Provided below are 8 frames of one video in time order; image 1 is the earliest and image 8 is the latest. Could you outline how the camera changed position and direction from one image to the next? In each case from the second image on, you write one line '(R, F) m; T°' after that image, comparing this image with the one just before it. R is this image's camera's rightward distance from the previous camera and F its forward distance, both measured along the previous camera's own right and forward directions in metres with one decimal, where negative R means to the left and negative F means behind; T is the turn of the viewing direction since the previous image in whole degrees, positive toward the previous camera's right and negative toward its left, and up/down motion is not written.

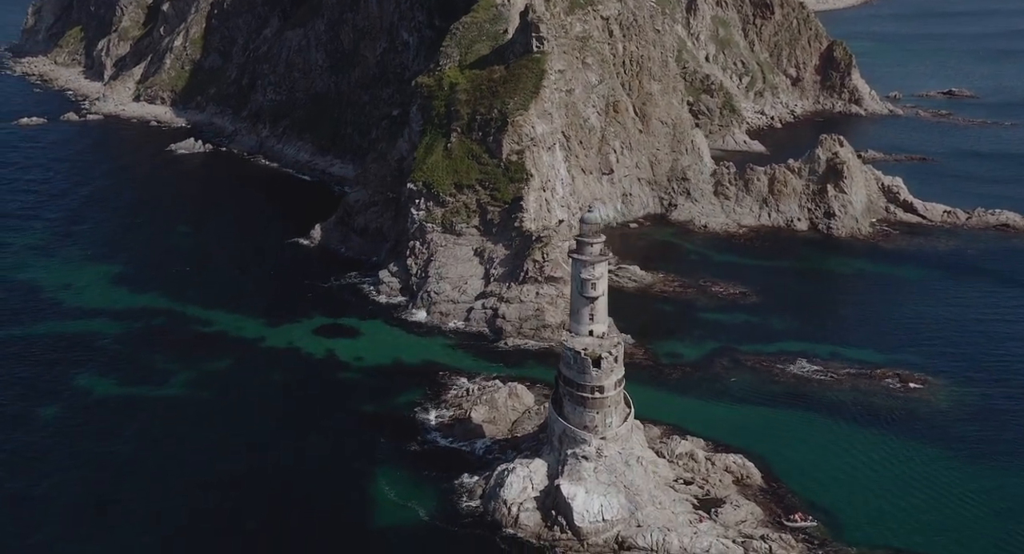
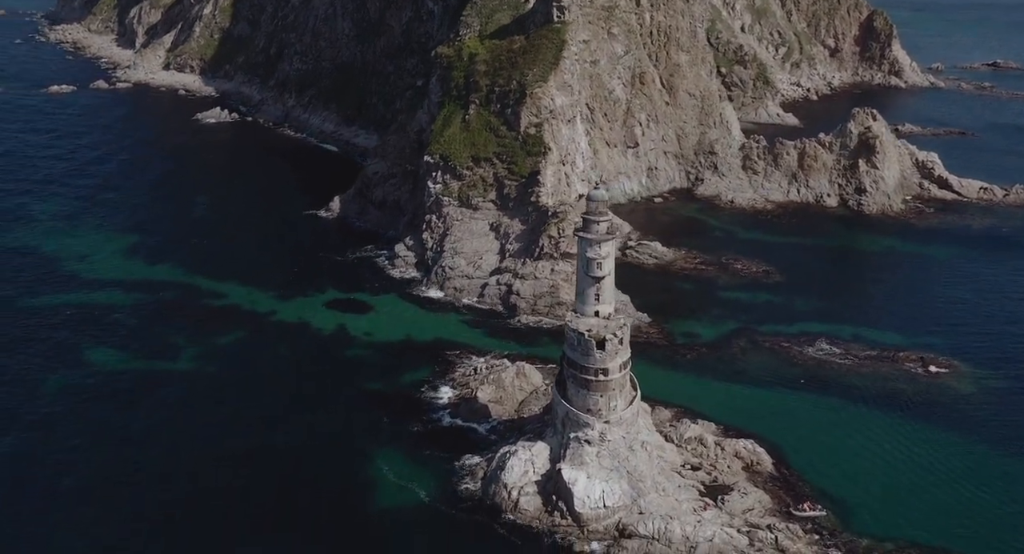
(+1.2, +1.2) m; -2°
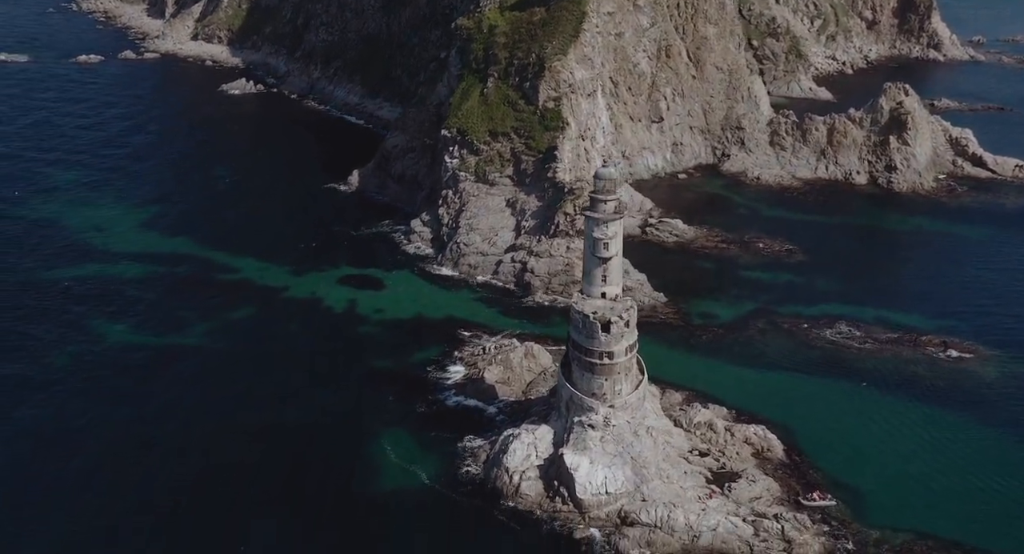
(+1.1, +1.0) m; -2°
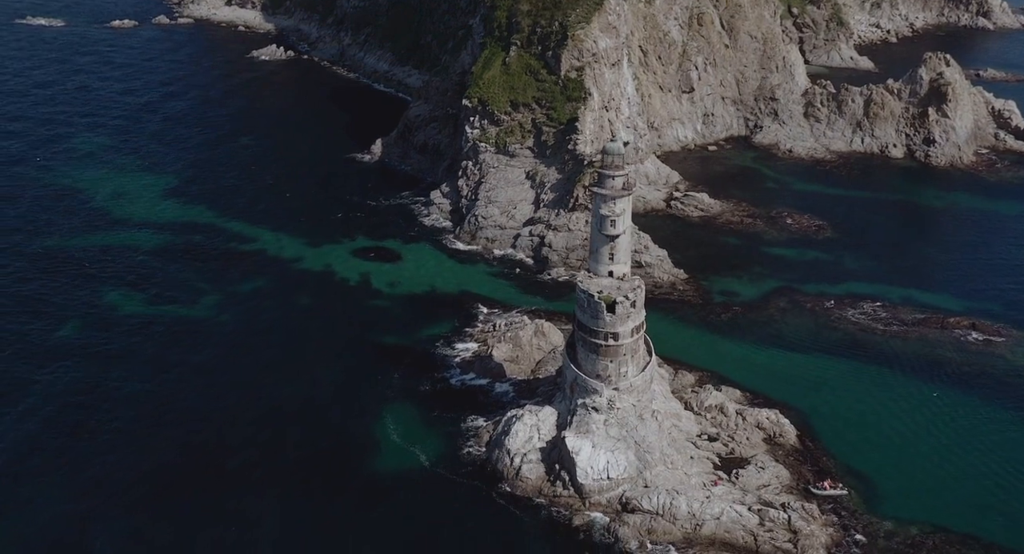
(+1.3, +1.1) m; -2°
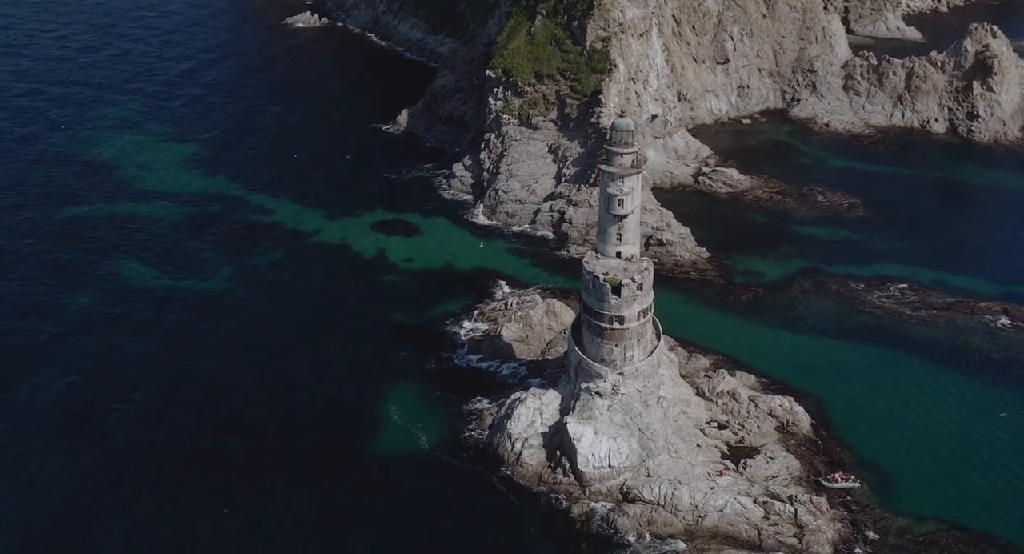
(+1.4, +1.1) m; -2°
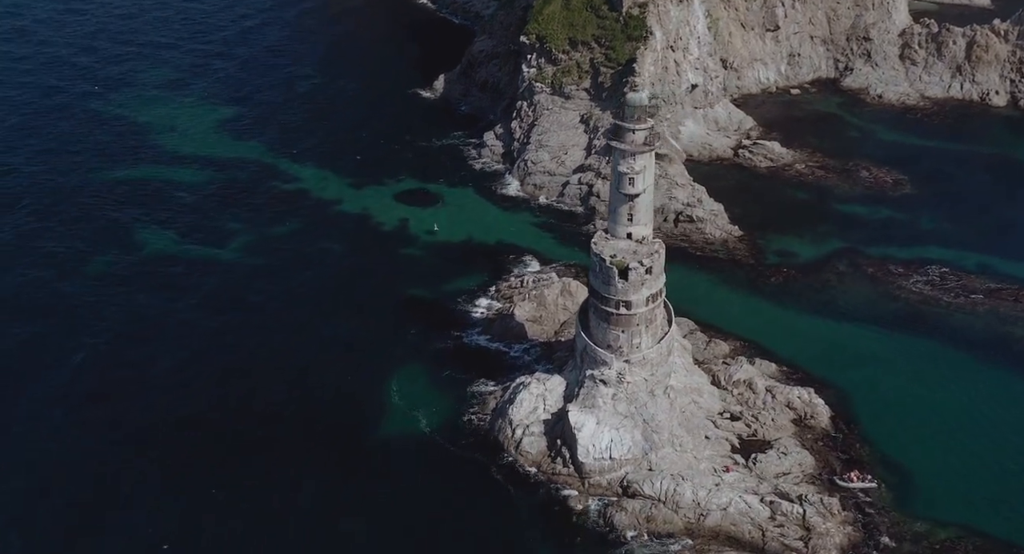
(+1.9, +1.5) m; -3°
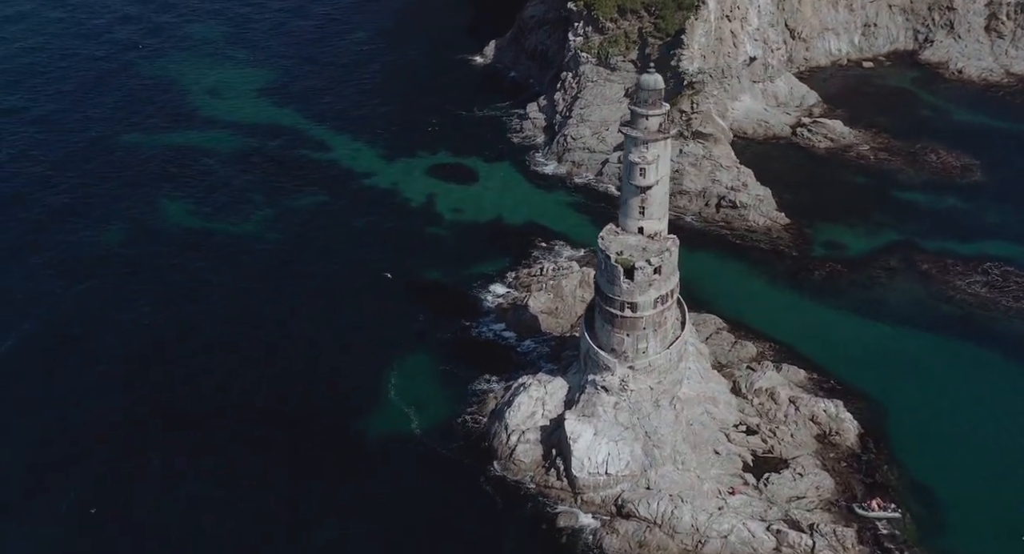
(+2.7, +2.5) m; -4°
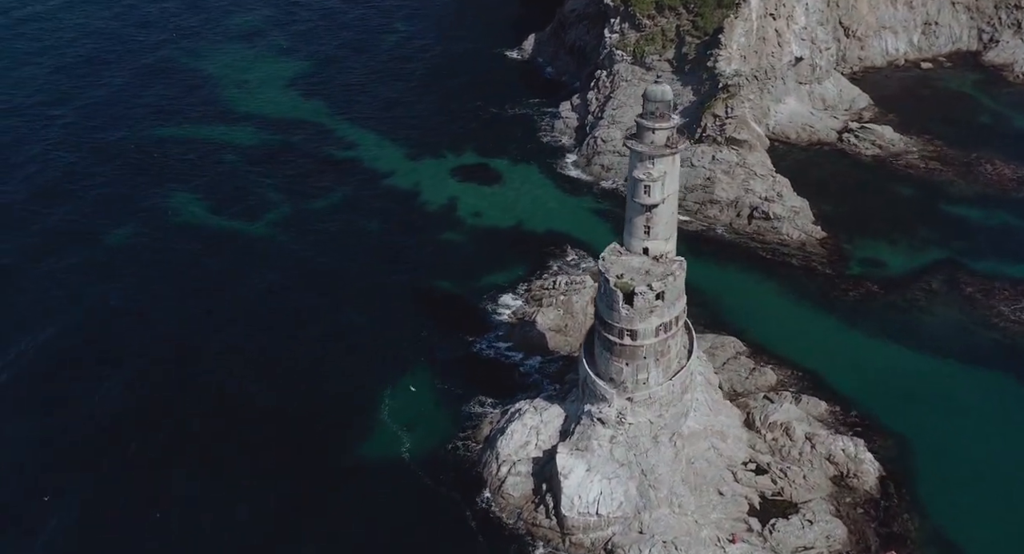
(+2.1, +2.0) m; -3°
